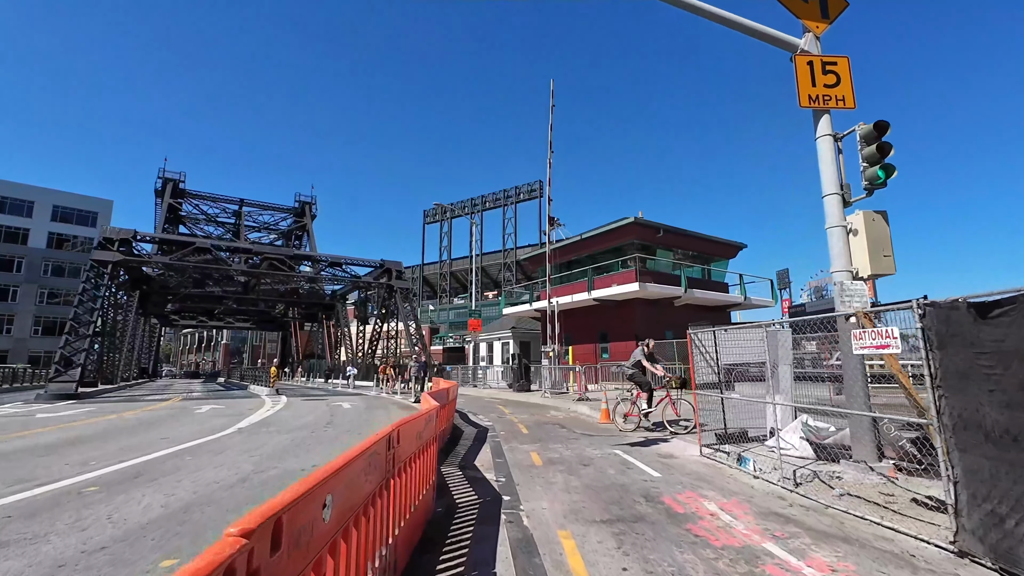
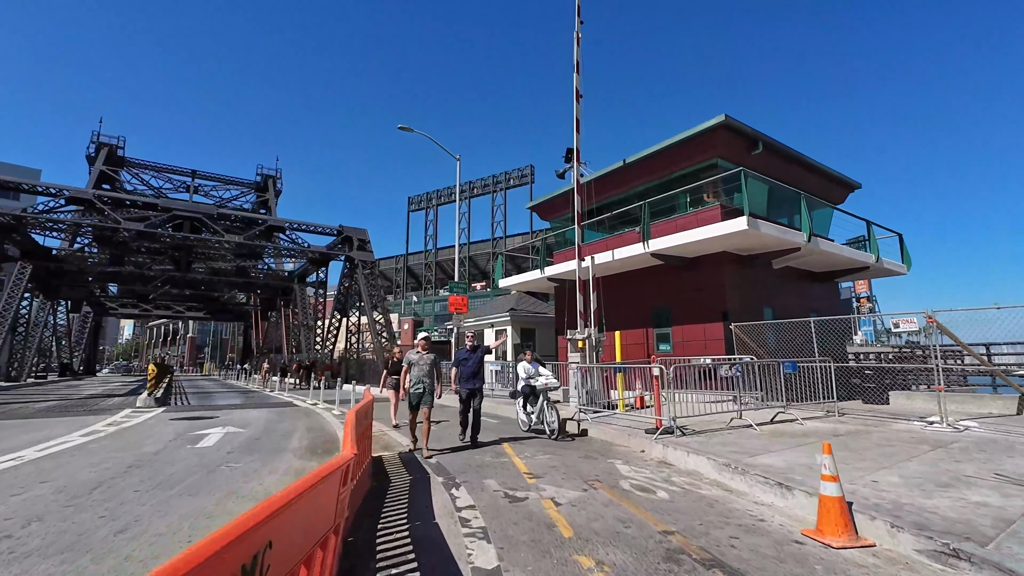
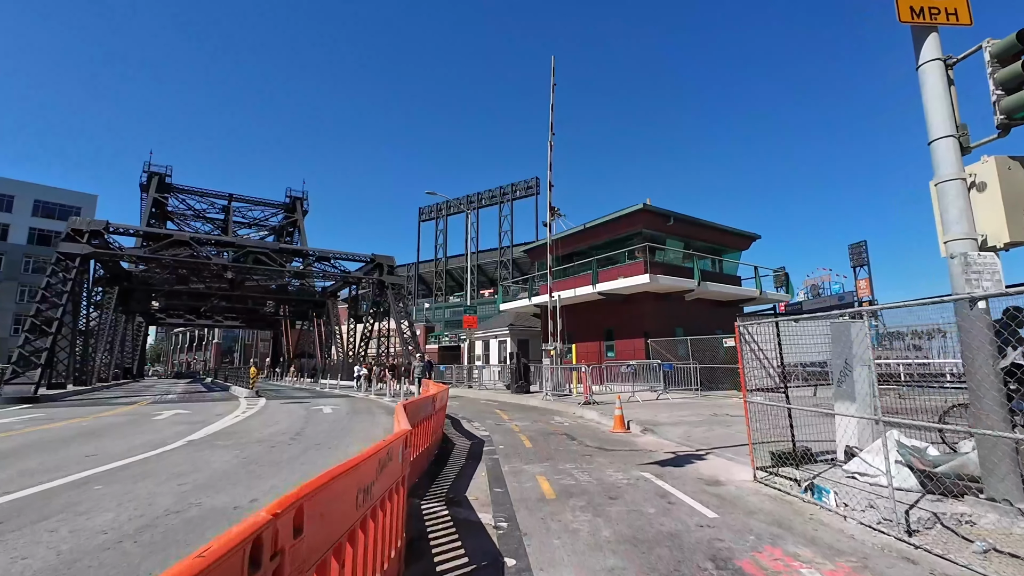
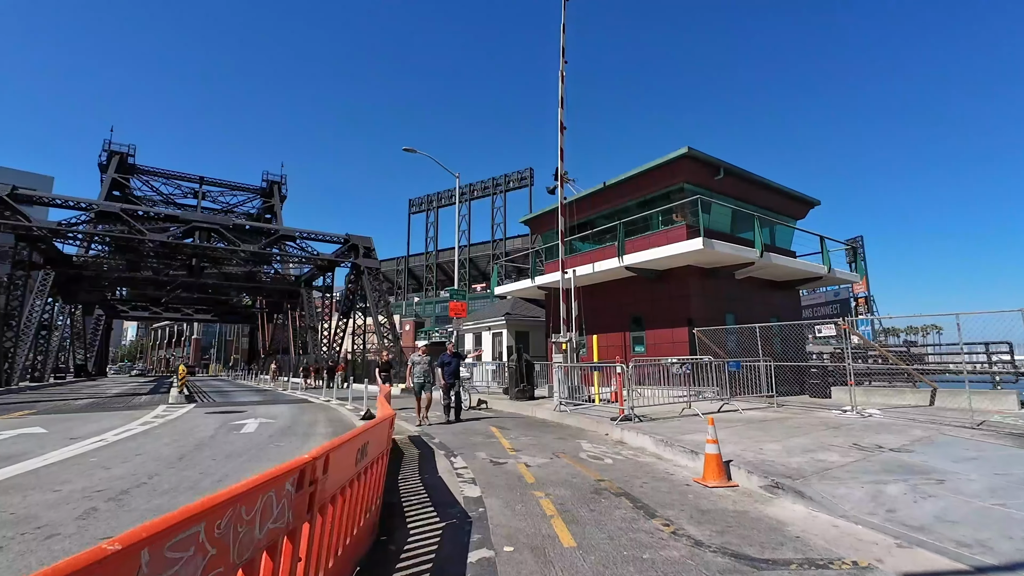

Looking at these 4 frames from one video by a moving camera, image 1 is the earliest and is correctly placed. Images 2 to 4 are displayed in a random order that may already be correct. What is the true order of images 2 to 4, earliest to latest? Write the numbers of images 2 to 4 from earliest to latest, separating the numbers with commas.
3, 4, 2
